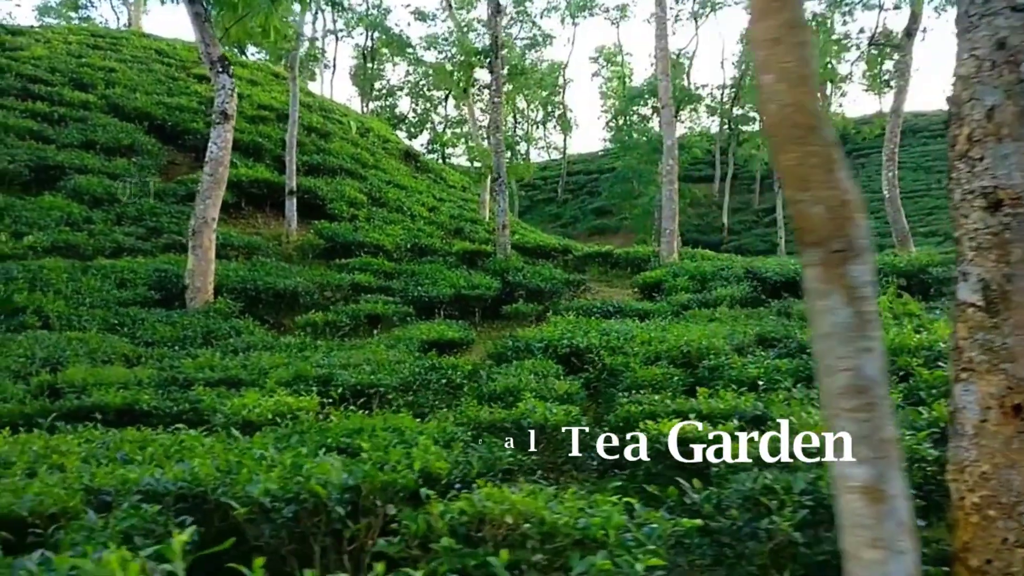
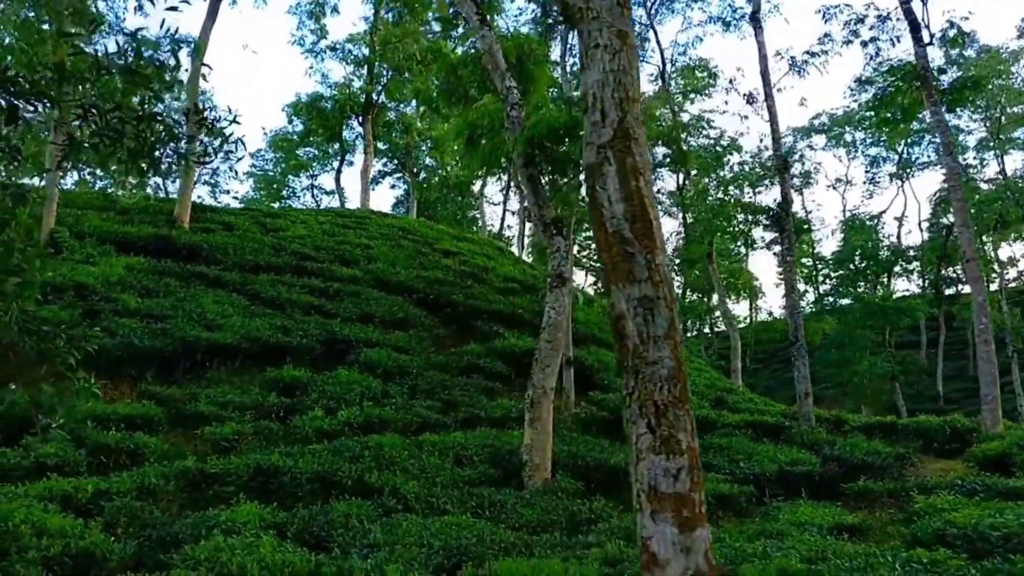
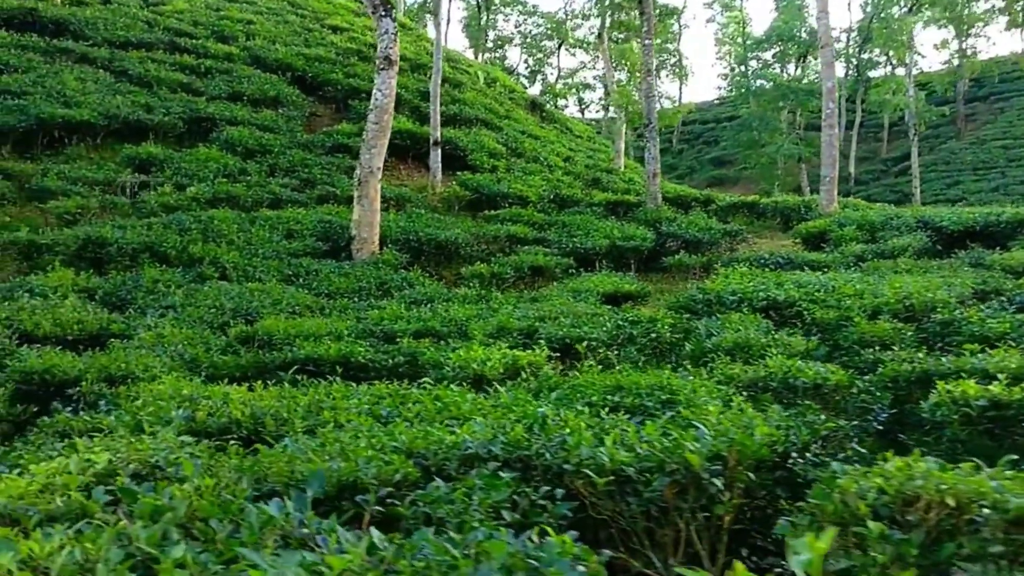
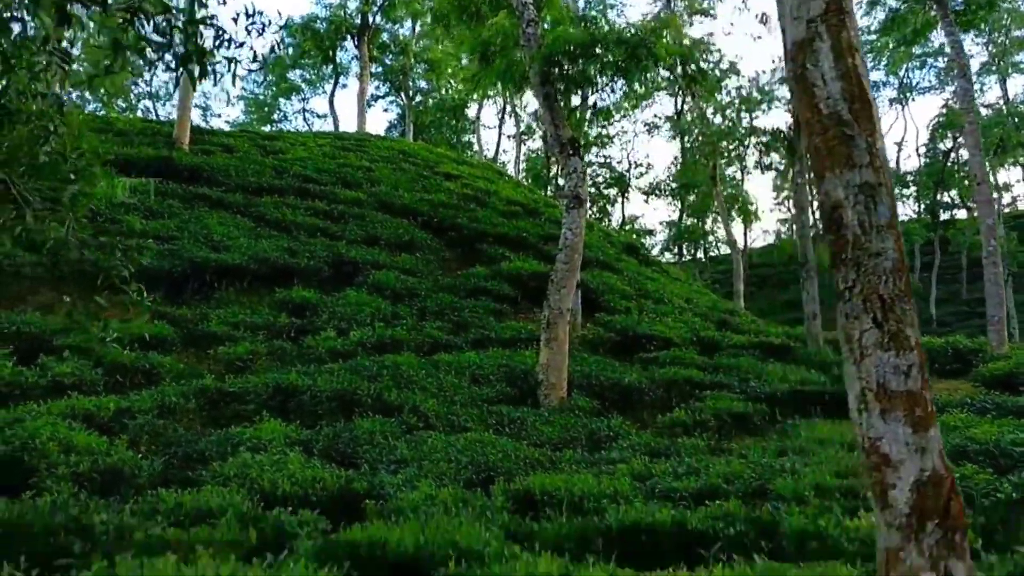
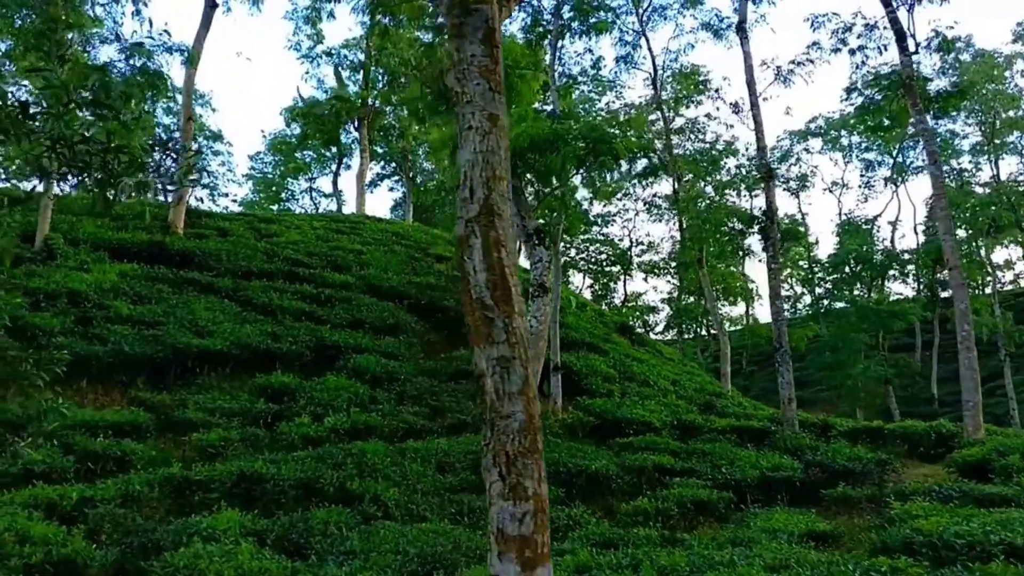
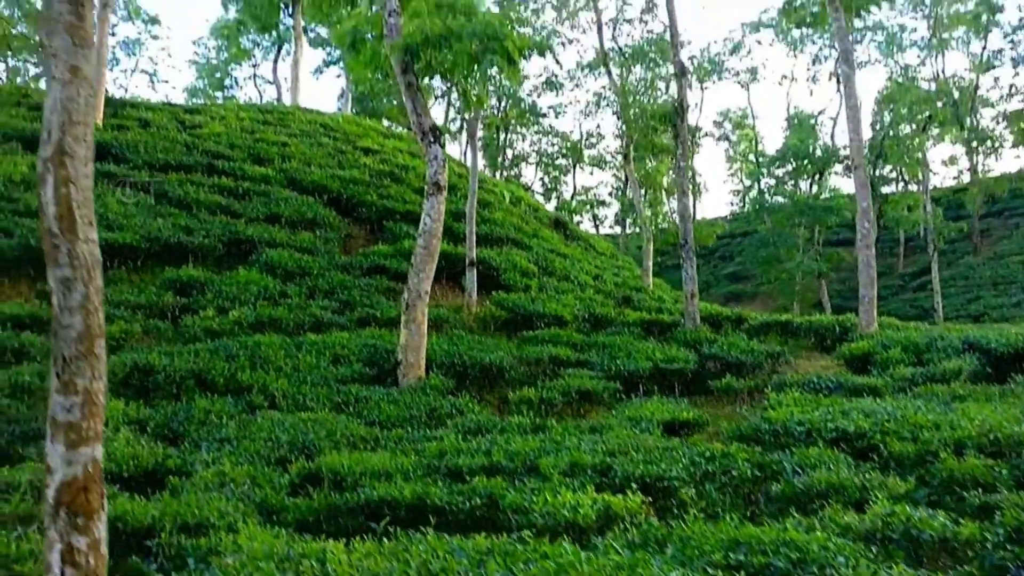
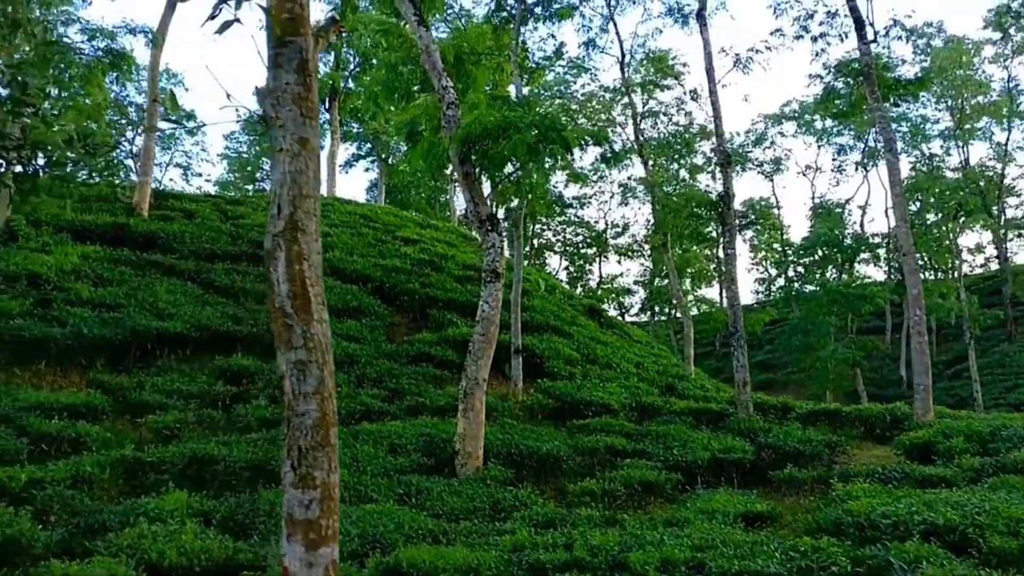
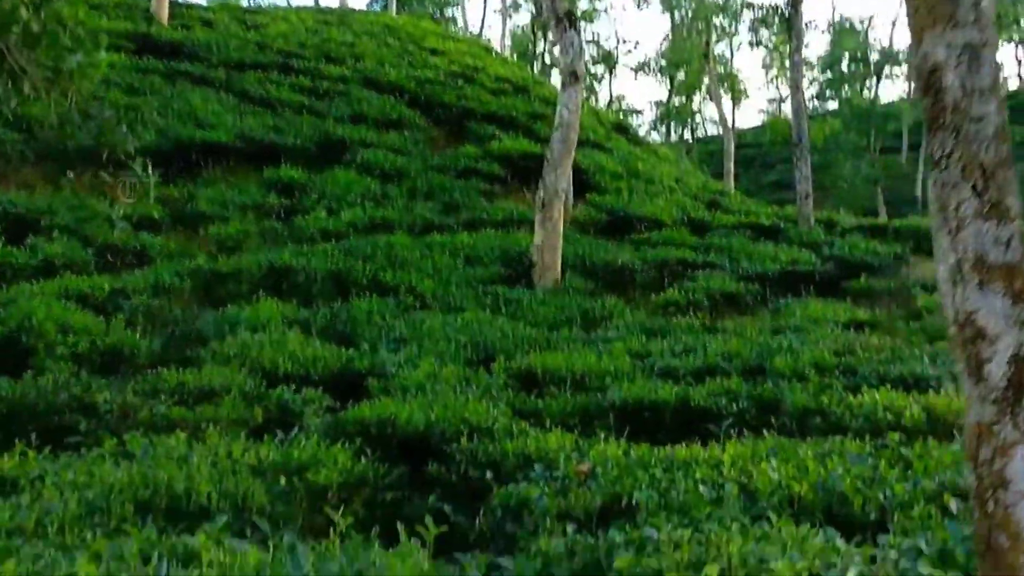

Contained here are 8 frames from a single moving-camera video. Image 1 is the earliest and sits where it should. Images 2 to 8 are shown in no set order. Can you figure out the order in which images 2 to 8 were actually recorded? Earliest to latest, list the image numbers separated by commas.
3, 6, 7, 5, 2, 4, 8
